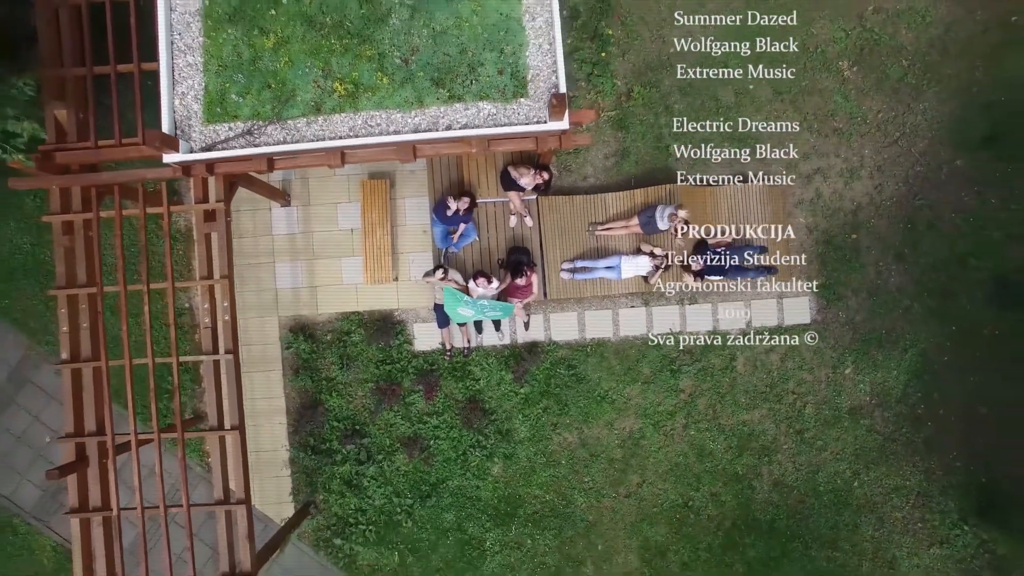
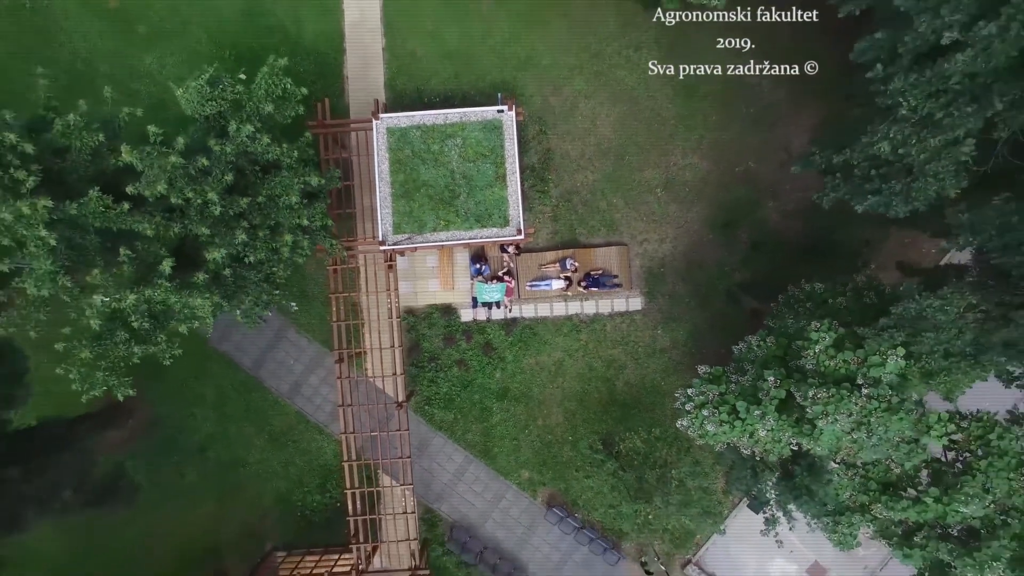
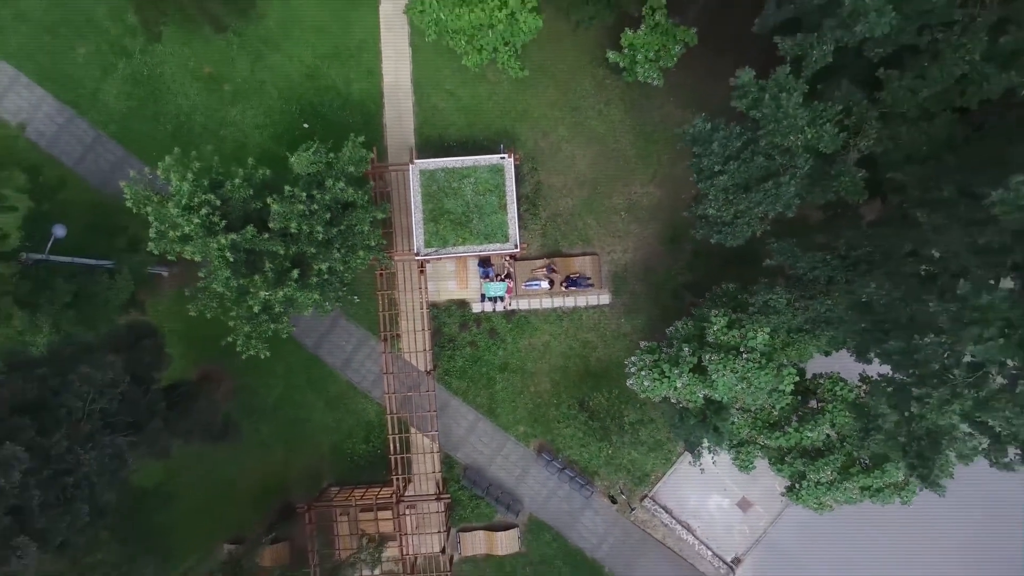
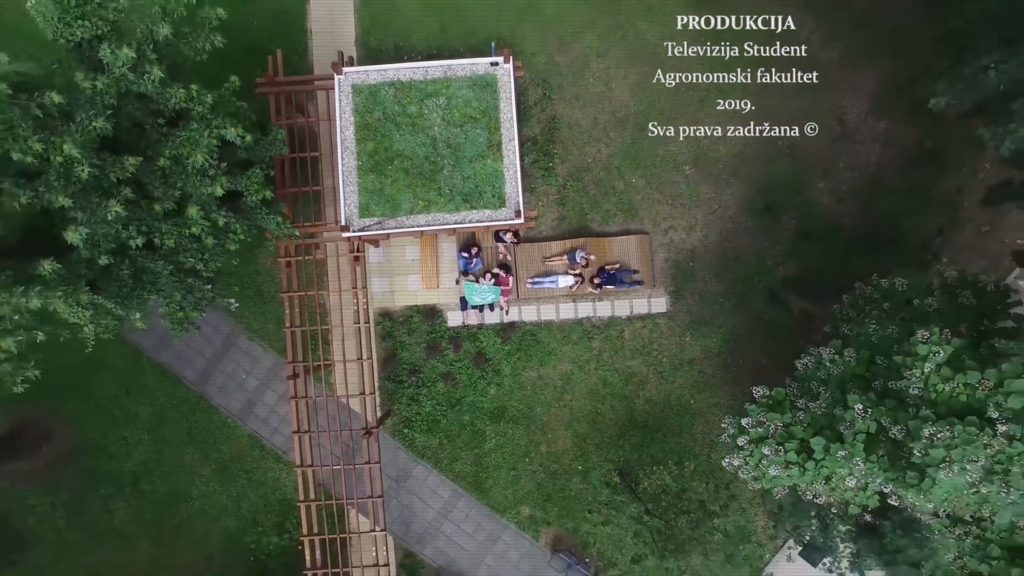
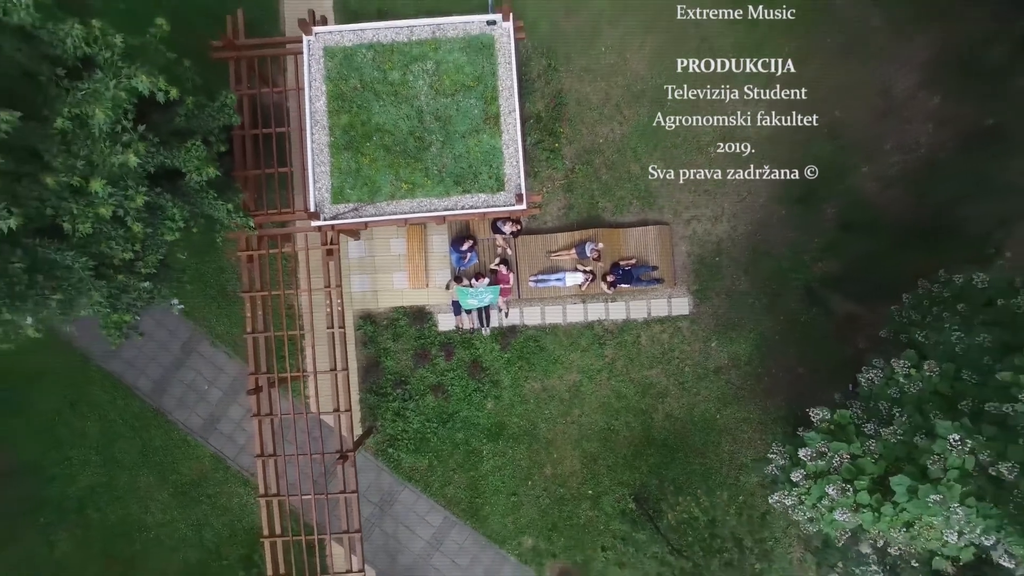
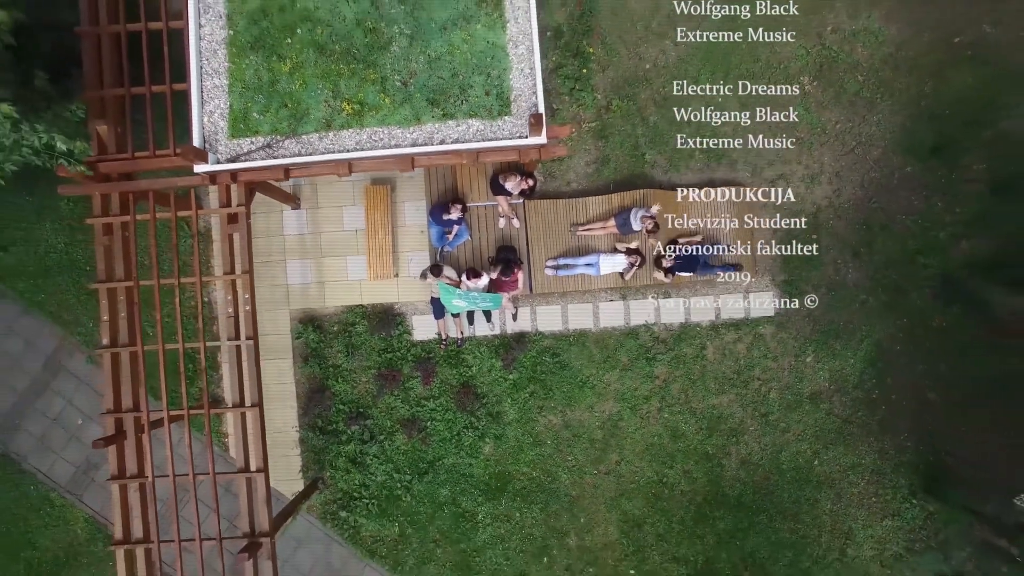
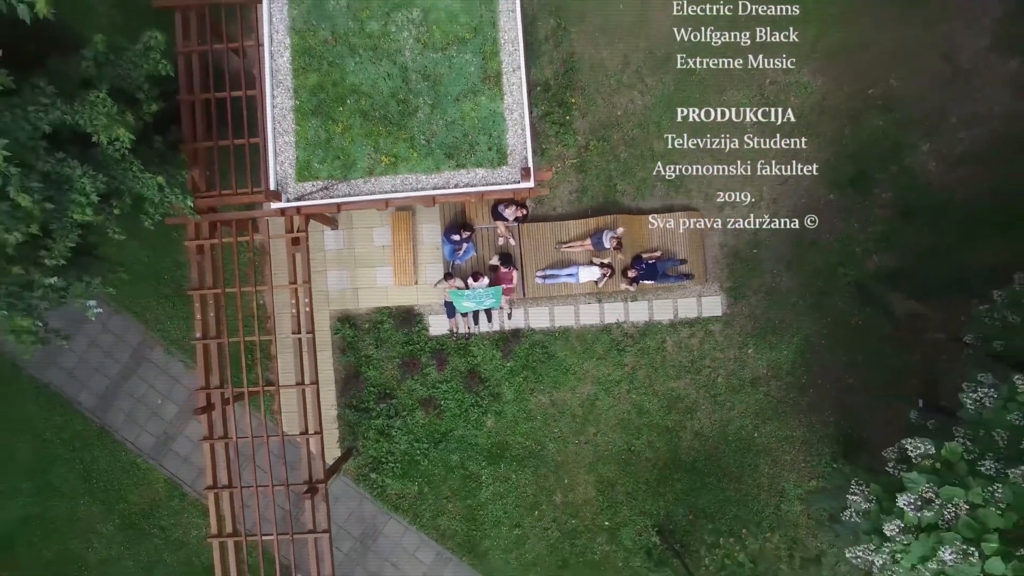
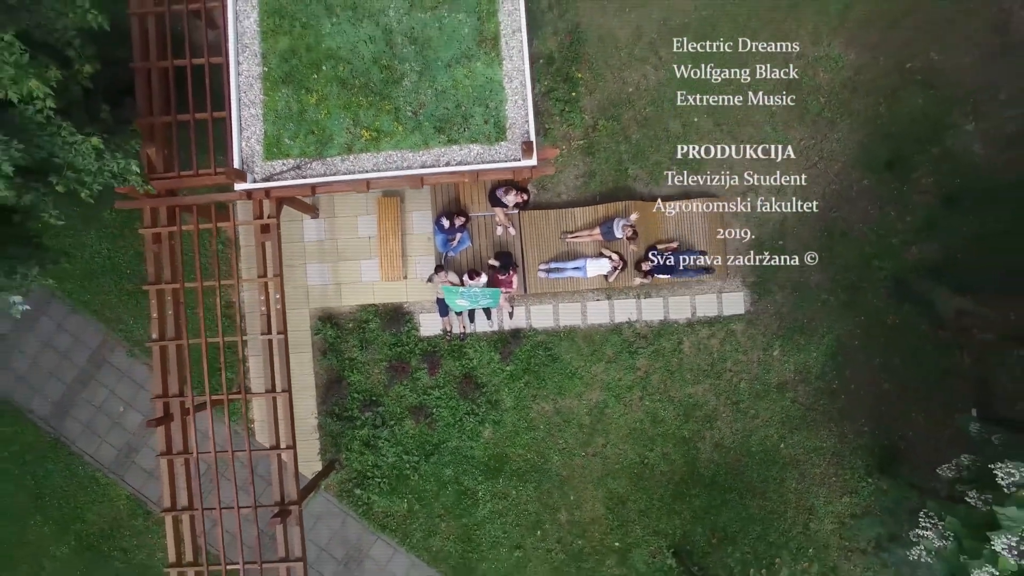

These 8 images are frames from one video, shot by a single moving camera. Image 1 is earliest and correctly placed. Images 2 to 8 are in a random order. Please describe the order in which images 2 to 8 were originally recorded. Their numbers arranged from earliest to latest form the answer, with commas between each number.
6, 8, 7, 5, 4, 2, 3
